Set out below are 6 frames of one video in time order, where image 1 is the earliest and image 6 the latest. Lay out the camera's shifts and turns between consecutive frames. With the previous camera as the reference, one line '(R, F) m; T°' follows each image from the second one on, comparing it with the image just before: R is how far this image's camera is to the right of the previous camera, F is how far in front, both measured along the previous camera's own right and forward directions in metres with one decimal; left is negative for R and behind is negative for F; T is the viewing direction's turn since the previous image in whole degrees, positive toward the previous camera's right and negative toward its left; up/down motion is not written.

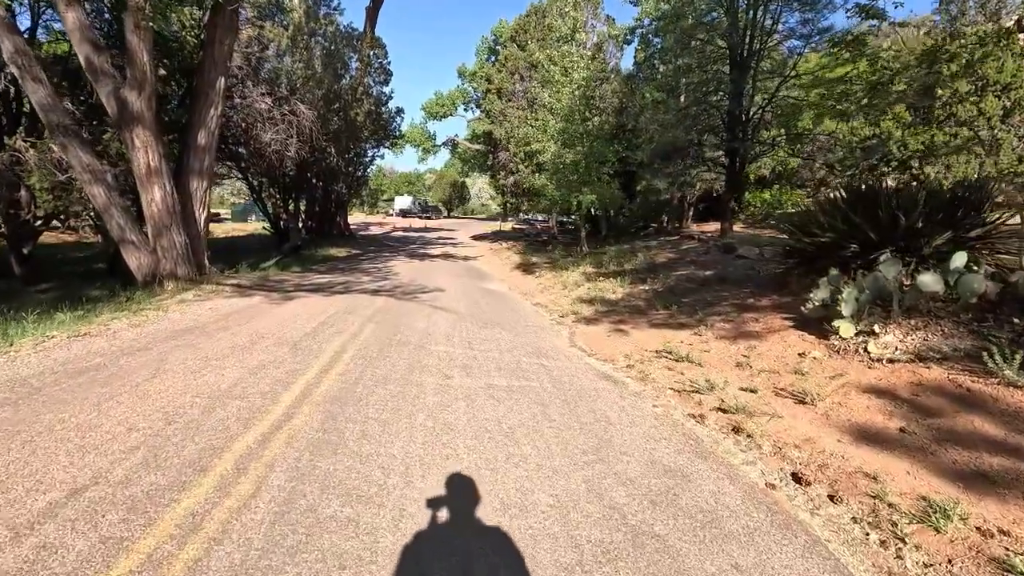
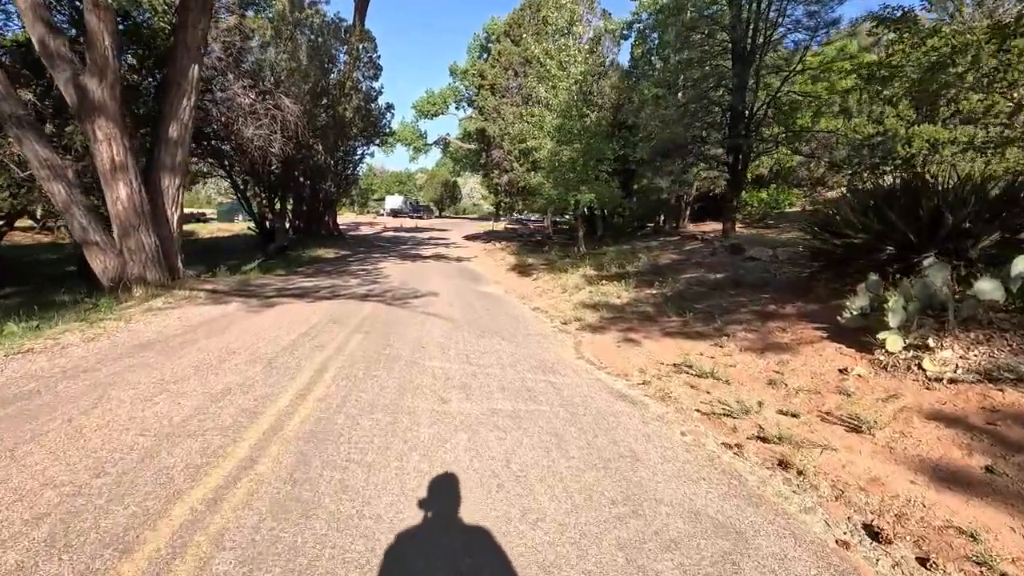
(-0.1, +0.8) m; +1°
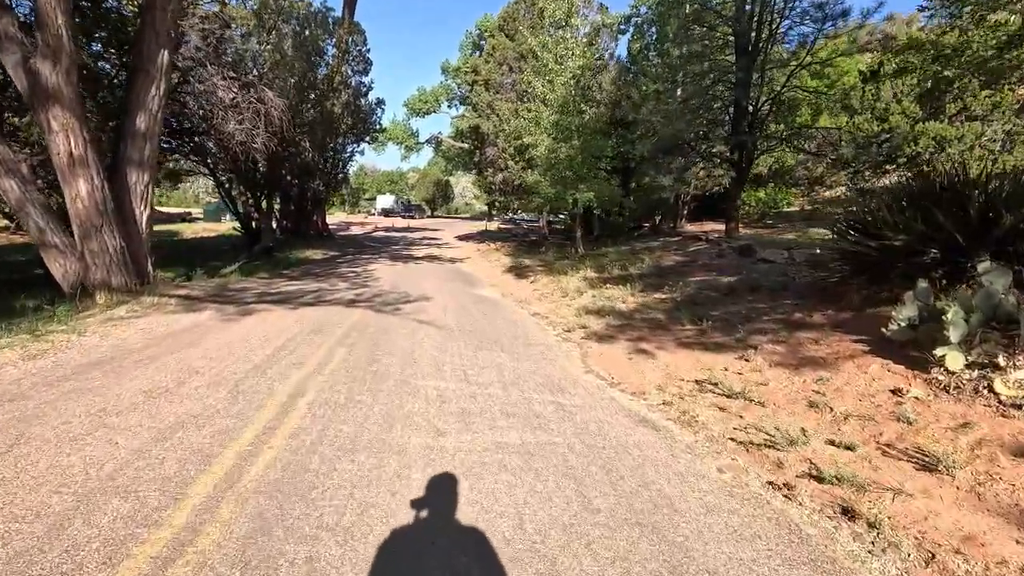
(-0.1, +0.8) m; +1°
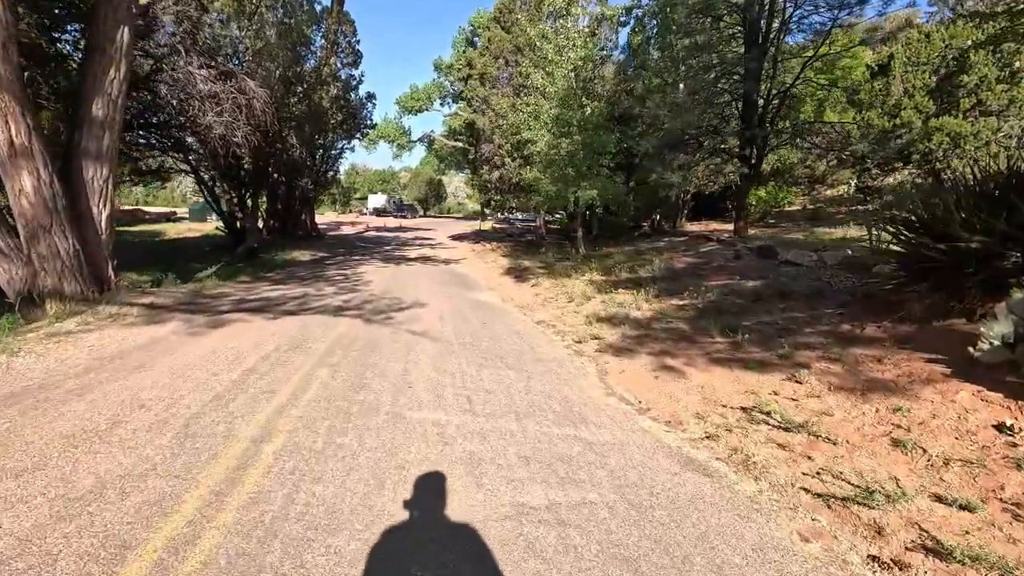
(-0.2, +1.0) m; +1°
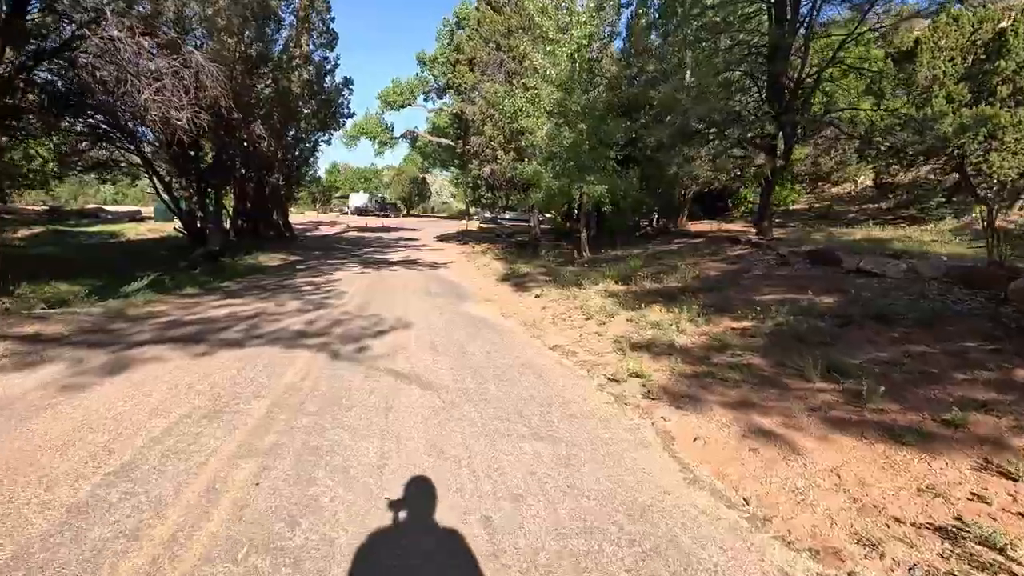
(-0.4, +2.2) m; +2°
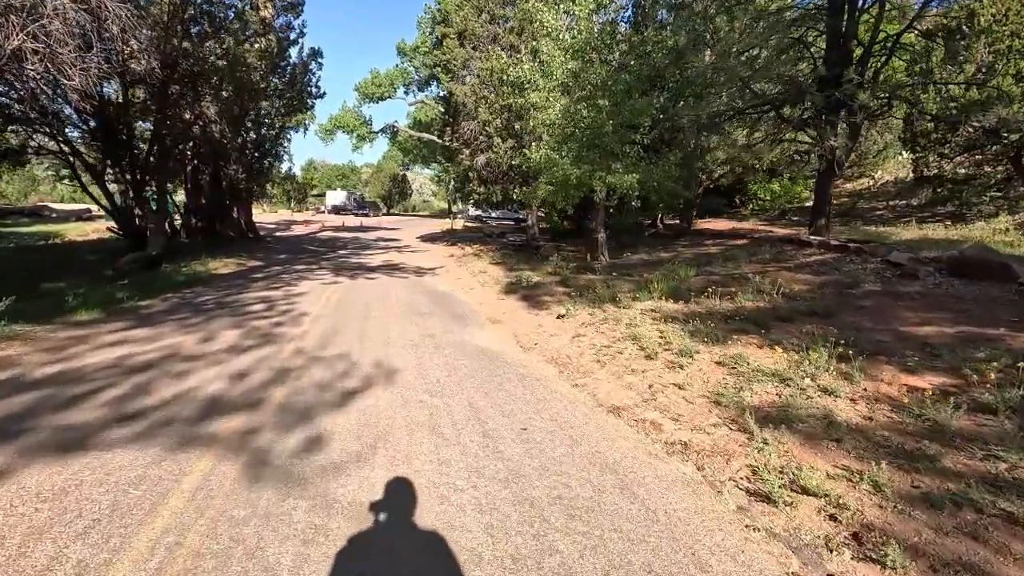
(-0.6, +3.0) m; +2°
